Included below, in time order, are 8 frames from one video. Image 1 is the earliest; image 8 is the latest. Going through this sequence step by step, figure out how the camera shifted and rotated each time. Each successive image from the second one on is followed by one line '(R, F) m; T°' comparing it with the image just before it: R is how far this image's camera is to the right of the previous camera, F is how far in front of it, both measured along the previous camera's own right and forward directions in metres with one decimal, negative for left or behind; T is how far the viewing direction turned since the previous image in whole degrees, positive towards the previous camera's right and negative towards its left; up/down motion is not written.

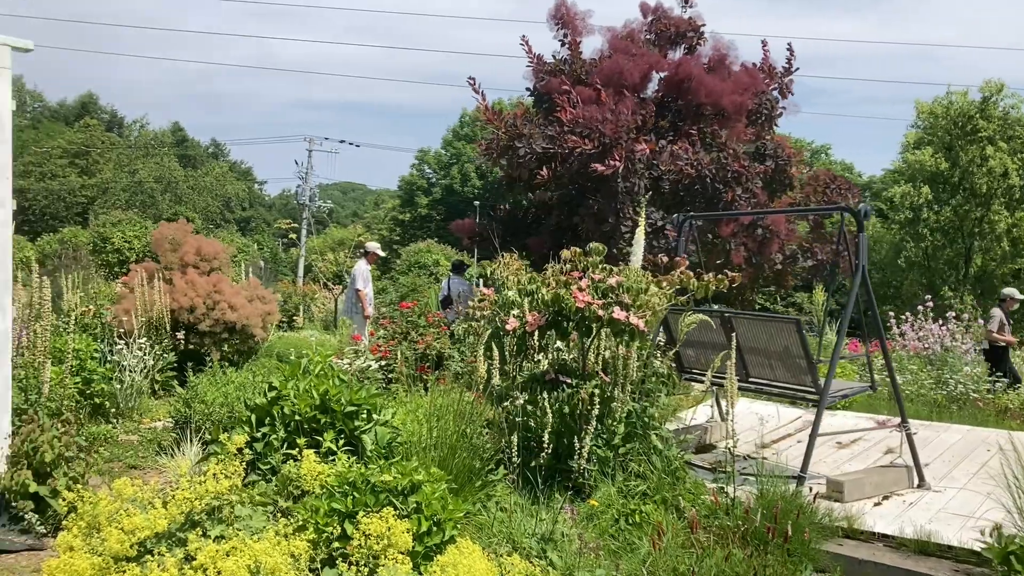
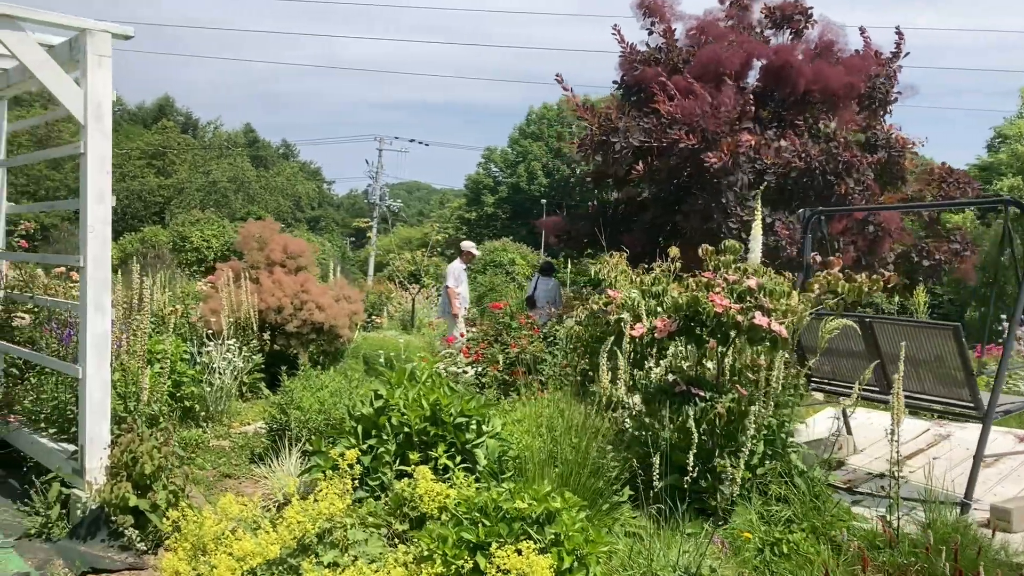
(-0.3, +0.3) m; -4°
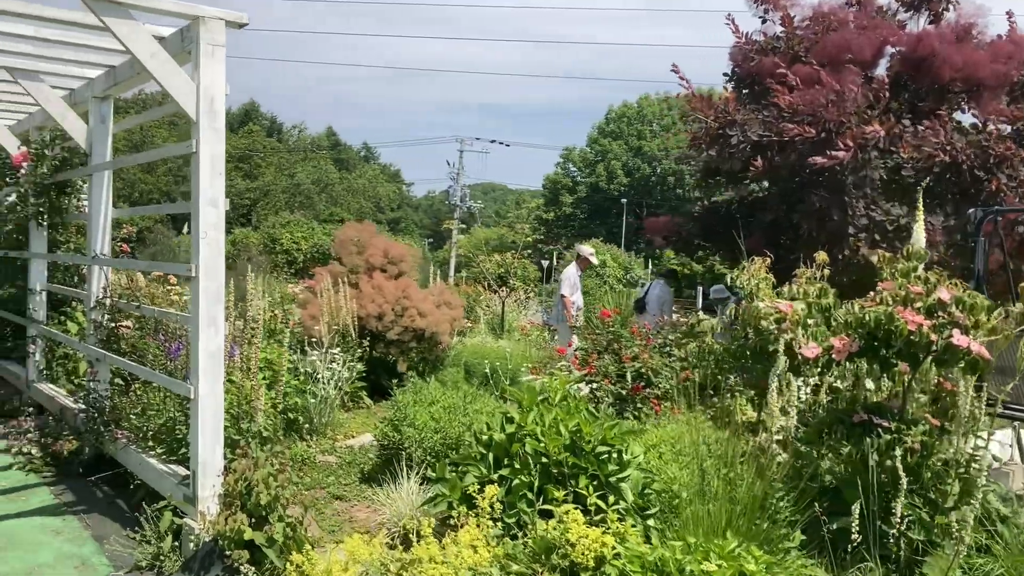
(-0.3, +0.4) m; -5°
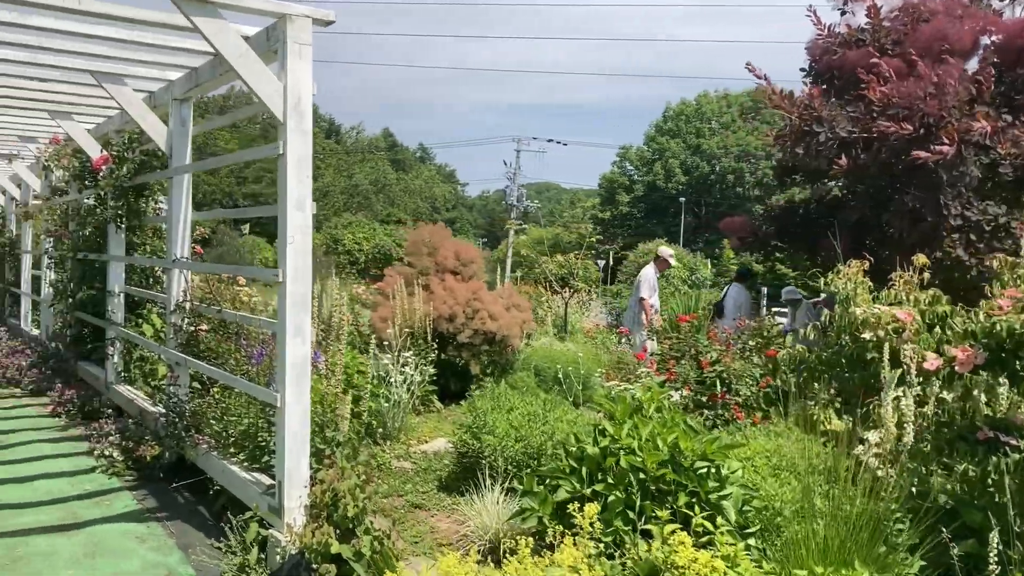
(-0.1, +0.1) m; -4°
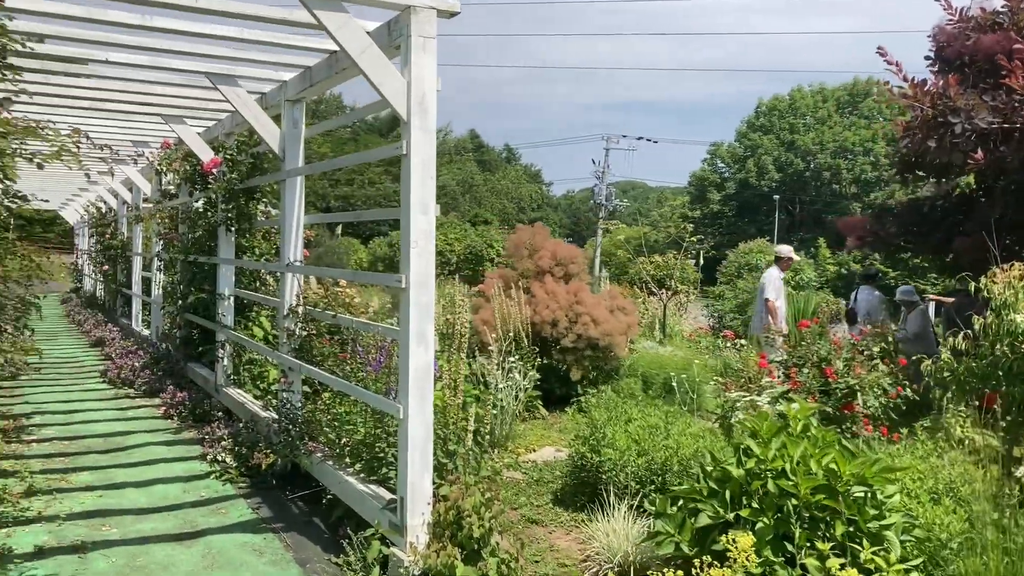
(-0.2, +0.2) m; -6°
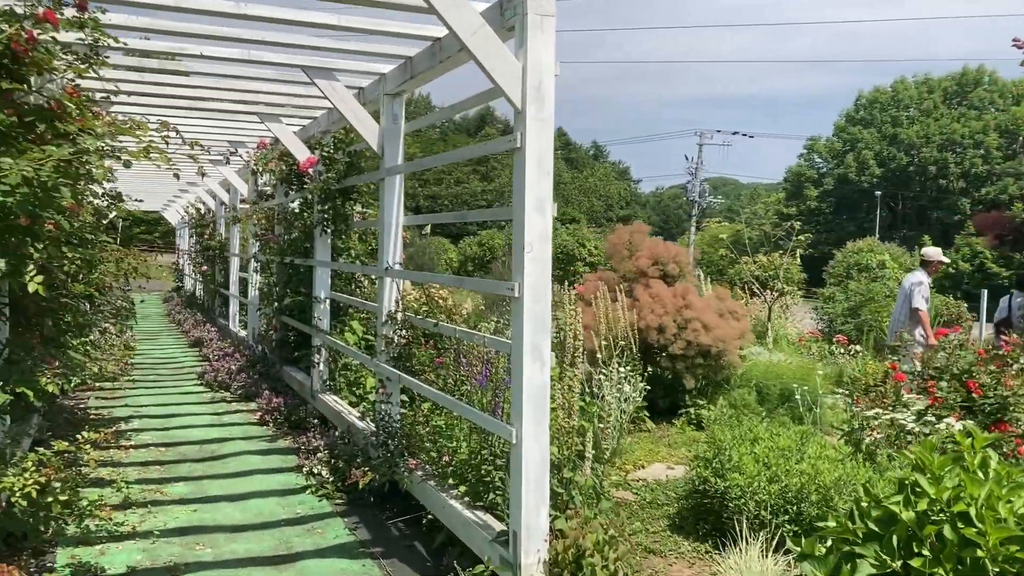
(-0.1, +0.3) m; -6°
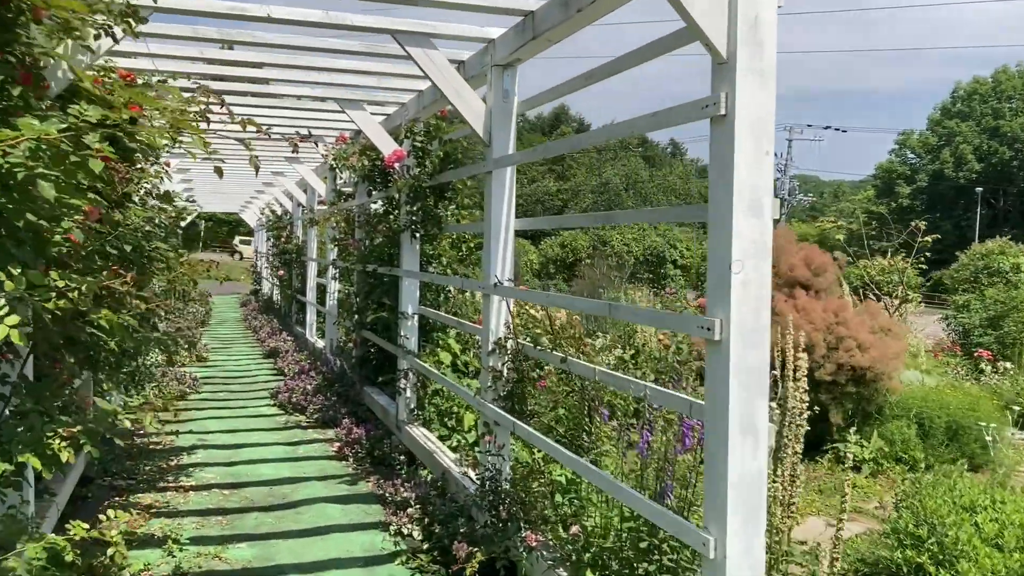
(-0.2, +0.8) m; -5°
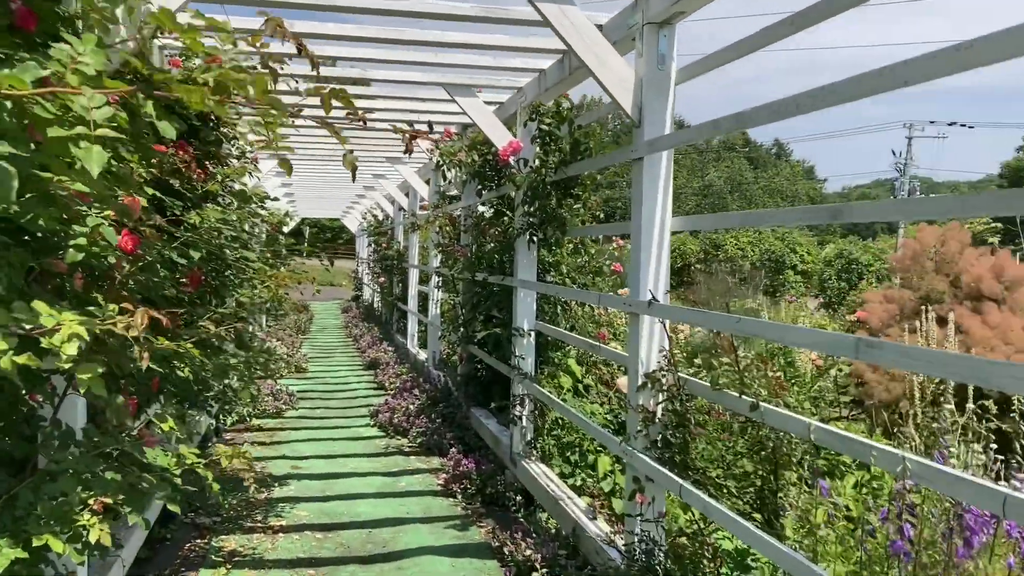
(-0.2, +0.6) m; -6°
